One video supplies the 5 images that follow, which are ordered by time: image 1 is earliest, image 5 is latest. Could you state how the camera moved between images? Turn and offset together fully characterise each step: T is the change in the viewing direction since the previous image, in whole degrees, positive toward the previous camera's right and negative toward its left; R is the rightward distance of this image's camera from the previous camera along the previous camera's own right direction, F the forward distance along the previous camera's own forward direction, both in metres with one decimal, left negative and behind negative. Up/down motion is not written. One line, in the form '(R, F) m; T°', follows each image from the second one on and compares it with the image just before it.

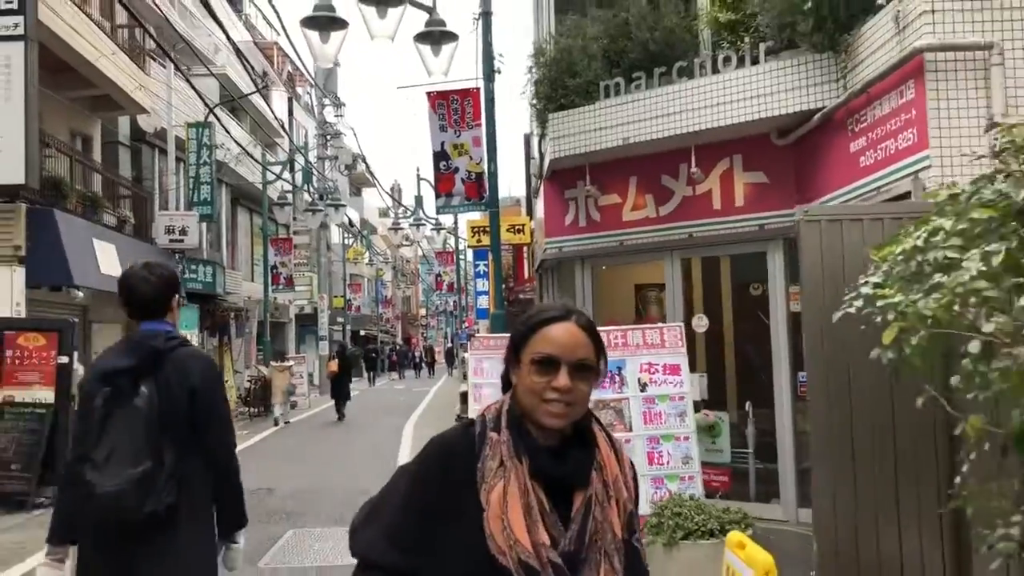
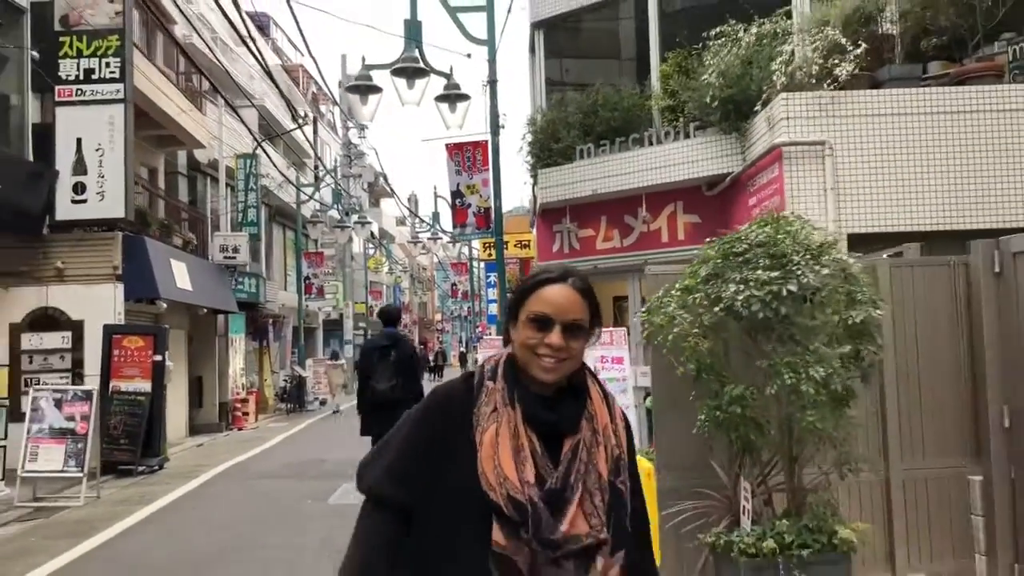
(+0.2, -2.7) m; -1°
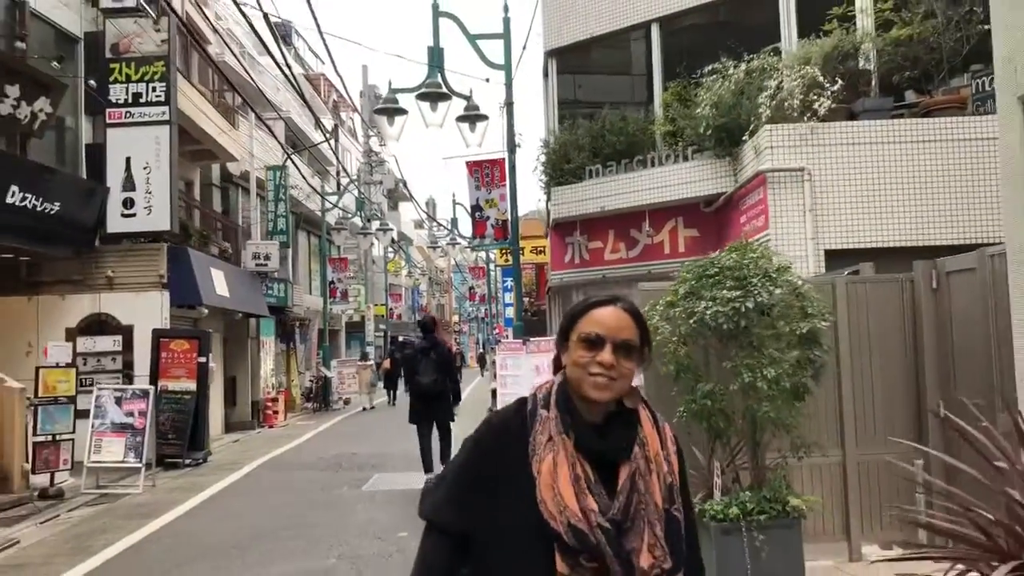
(0.0, -1.1) m; -1°
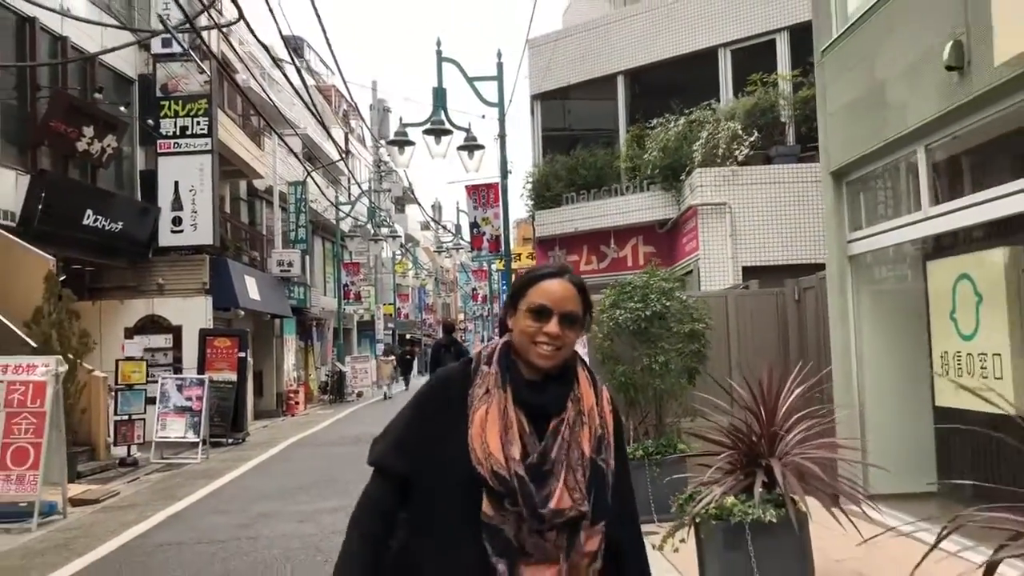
(+0.3, -2.5) m; 0°
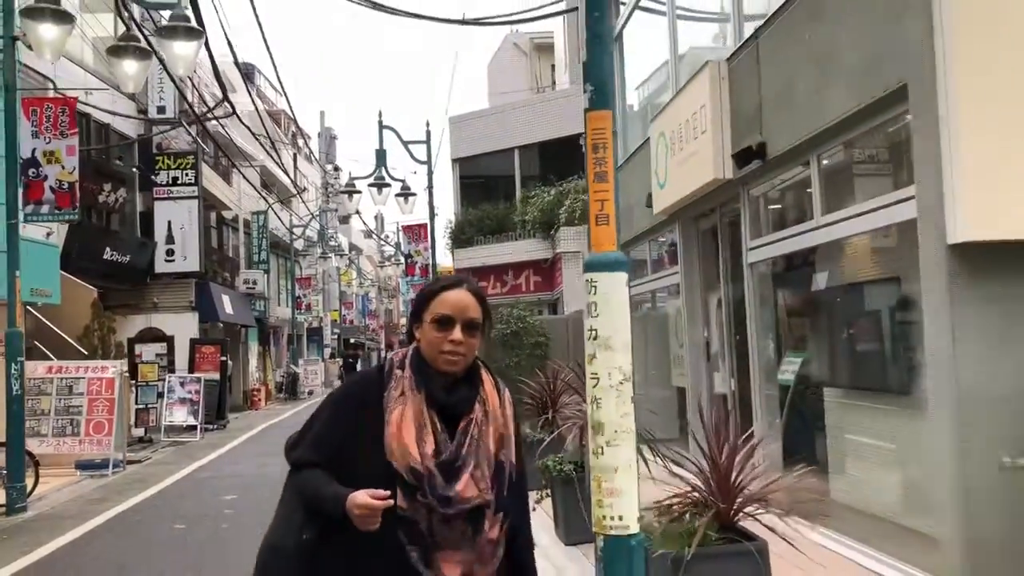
(+0.4, -4.9) m; +4°
